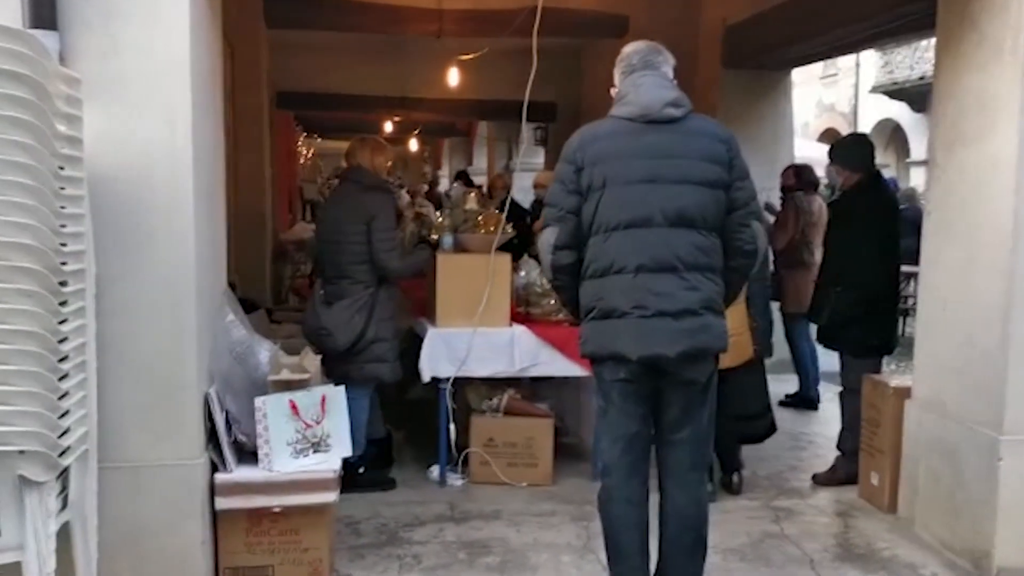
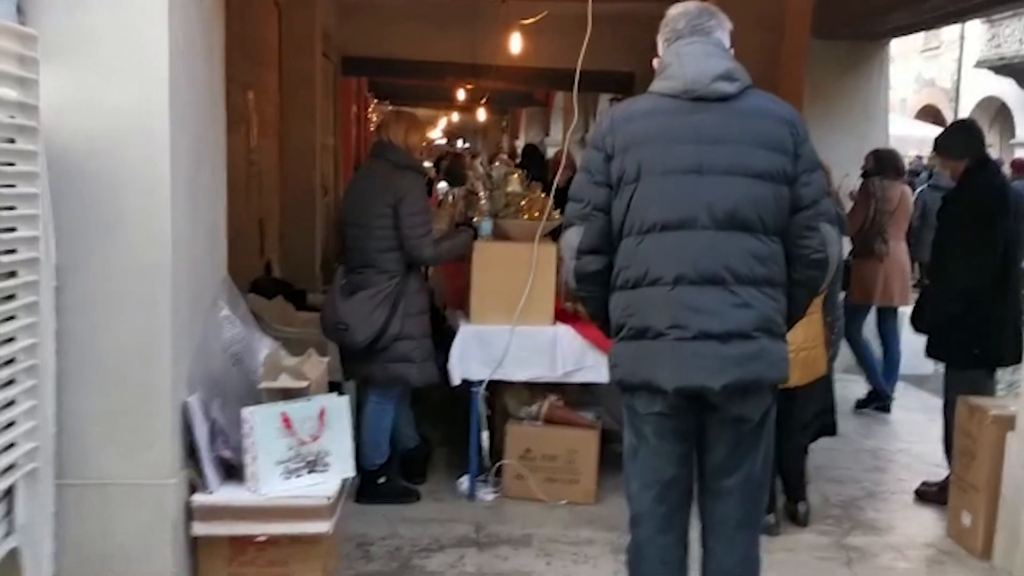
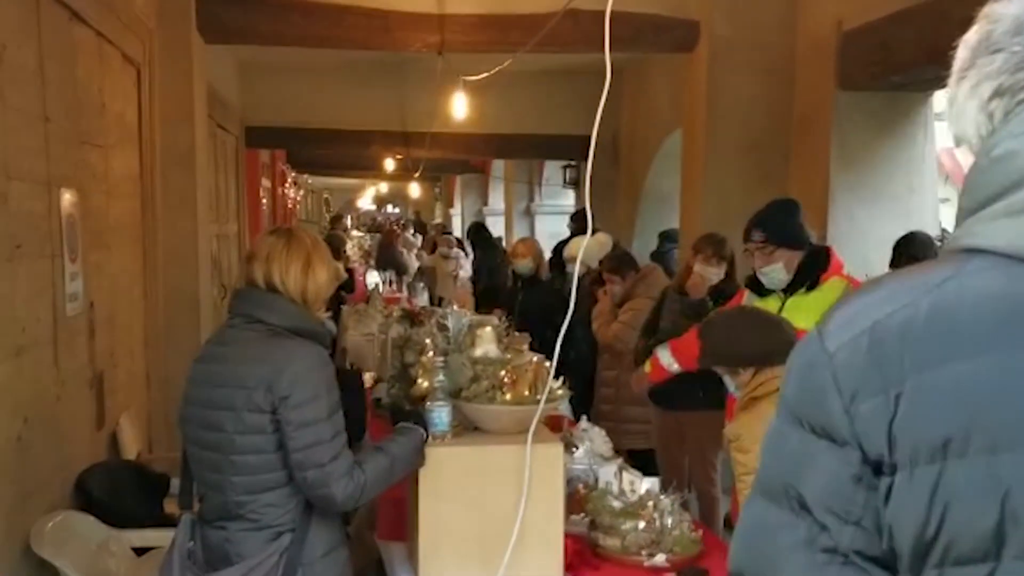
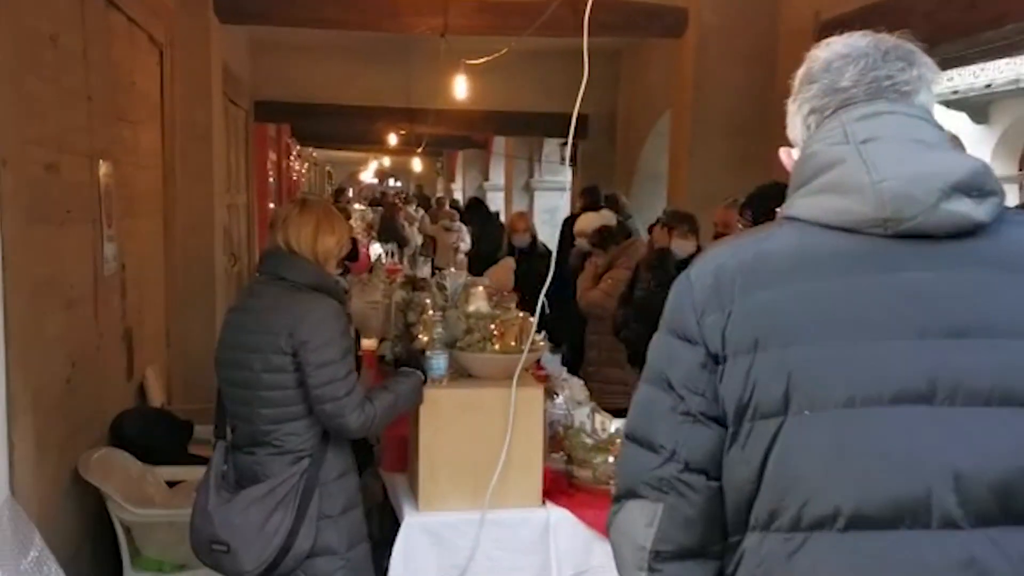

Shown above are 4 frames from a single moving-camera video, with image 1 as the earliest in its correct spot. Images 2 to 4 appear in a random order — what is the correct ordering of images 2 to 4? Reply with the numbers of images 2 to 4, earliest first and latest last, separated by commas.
2, 4, 3
